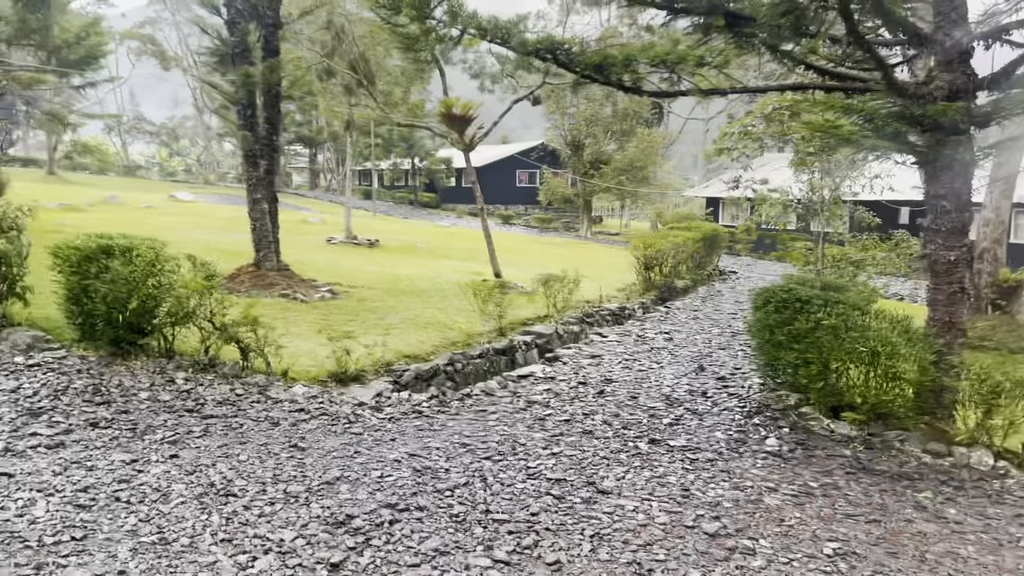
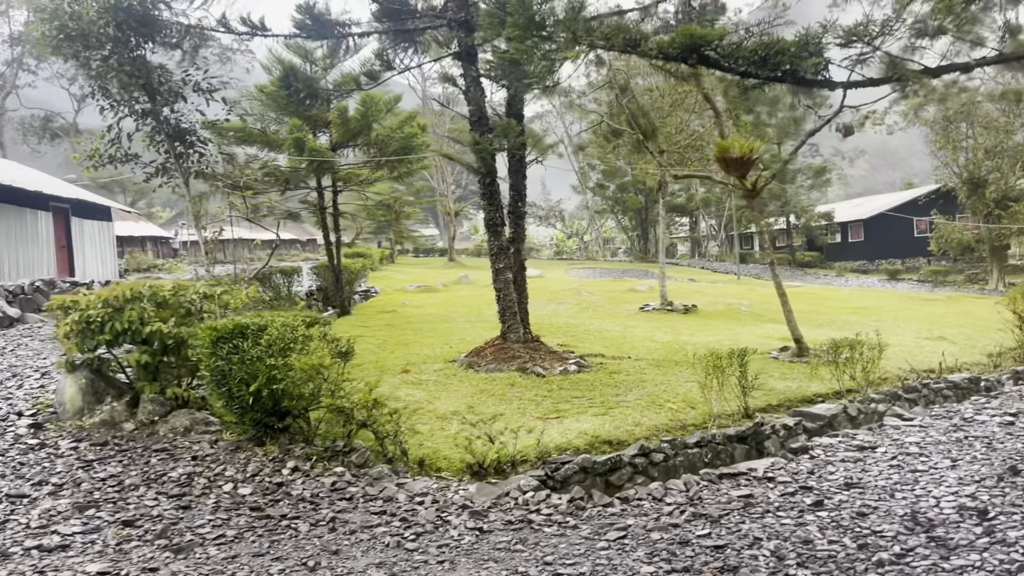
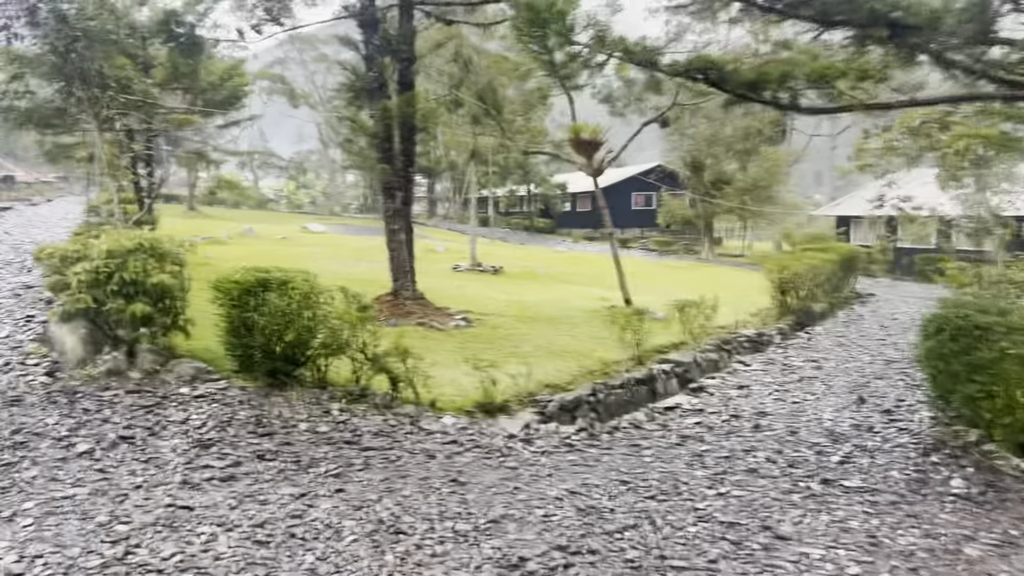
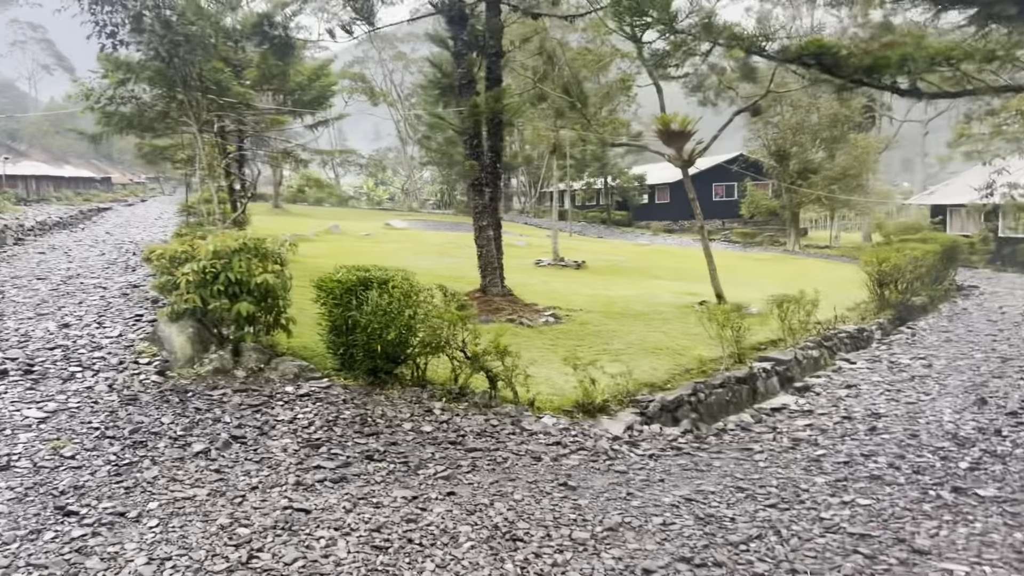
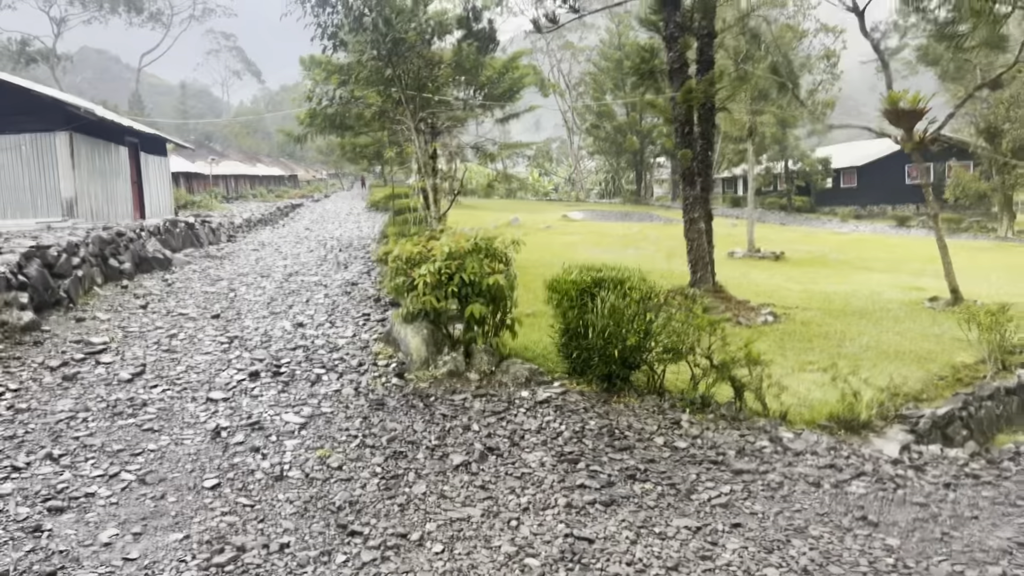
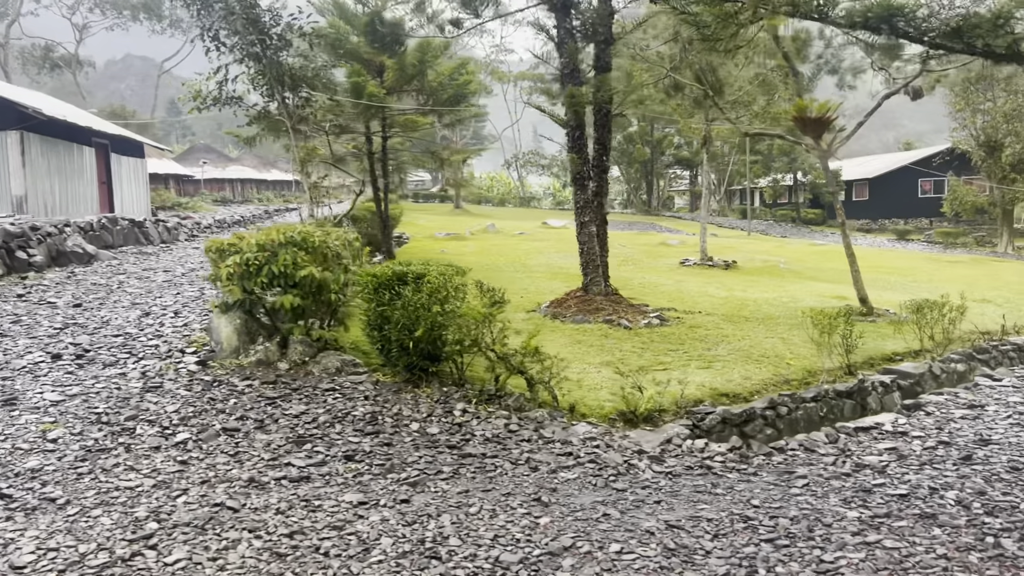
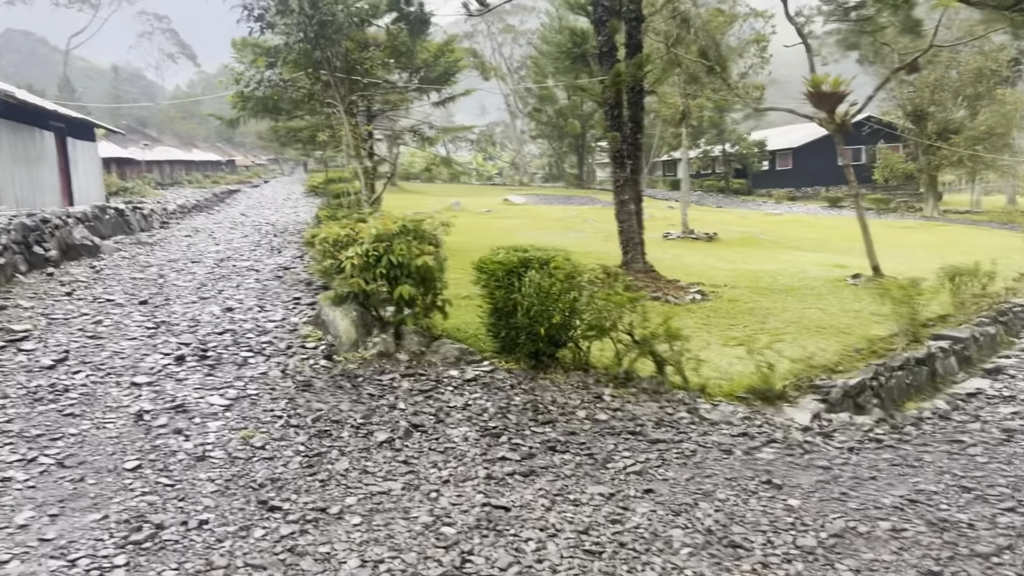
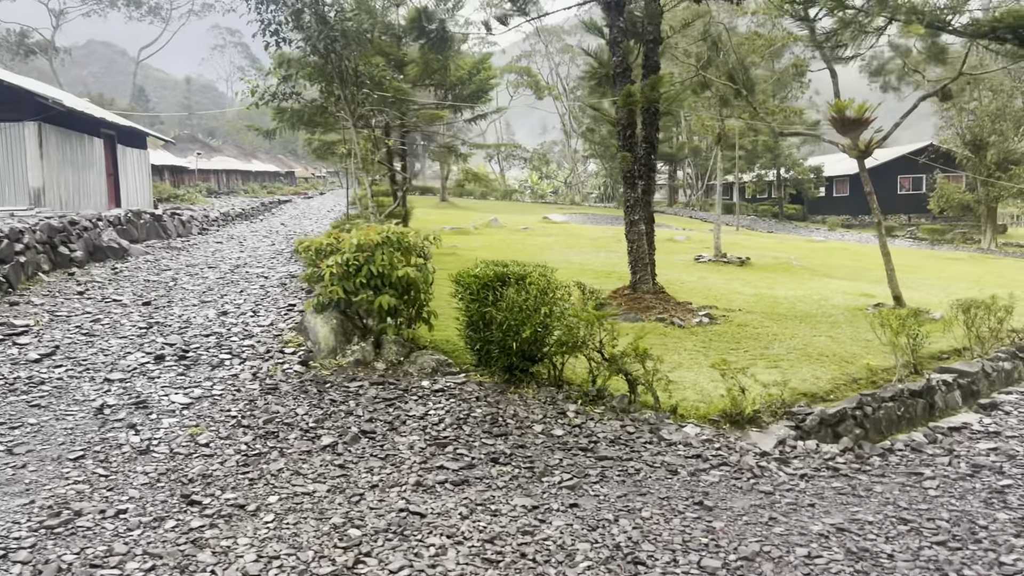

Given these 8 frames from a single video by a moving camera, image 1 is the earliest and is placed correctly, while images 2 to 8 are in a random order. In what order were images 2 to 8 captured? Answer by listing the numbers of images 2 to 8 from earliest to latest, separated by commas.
3, 4, 7, 5, 8, 6, 2
